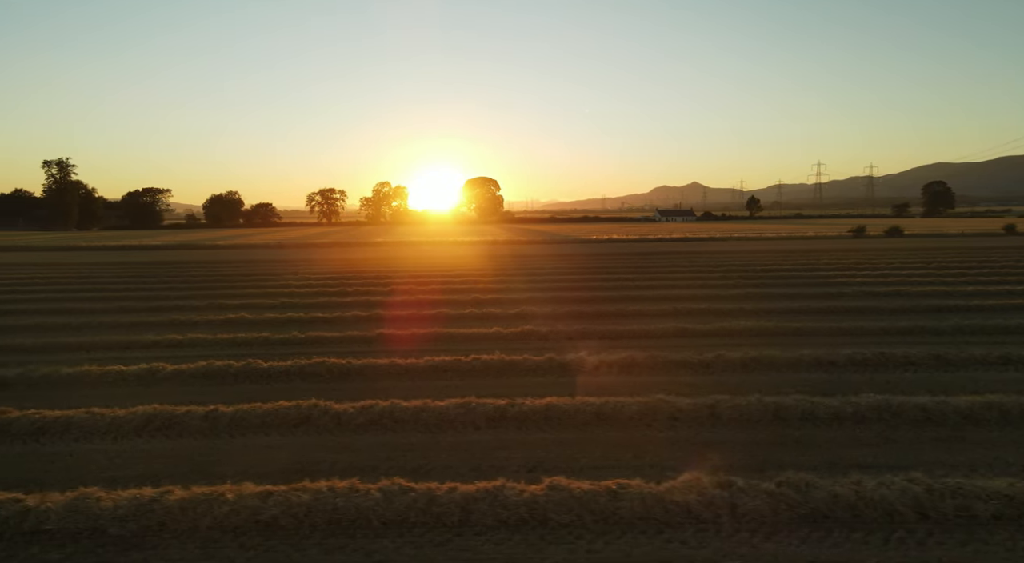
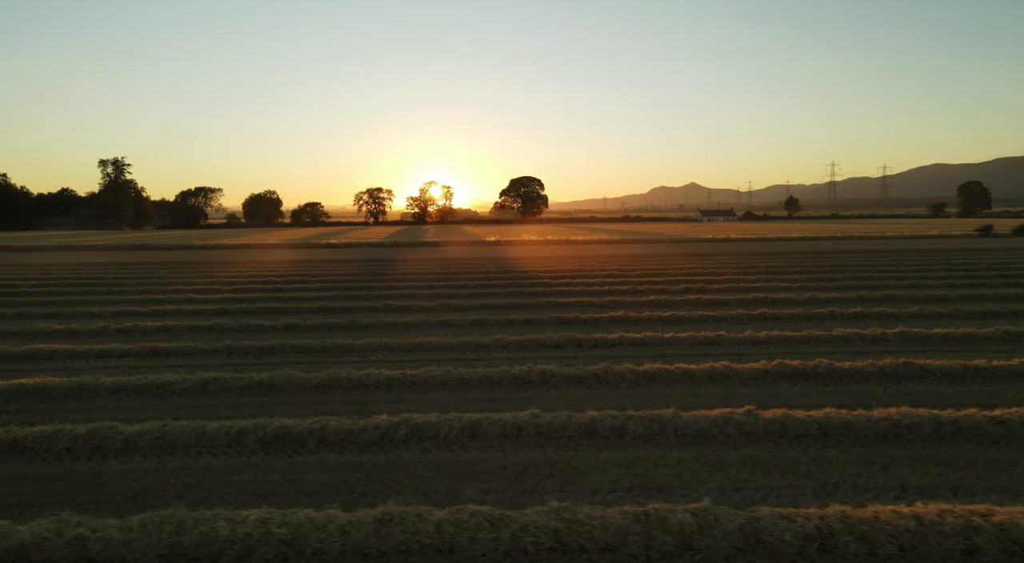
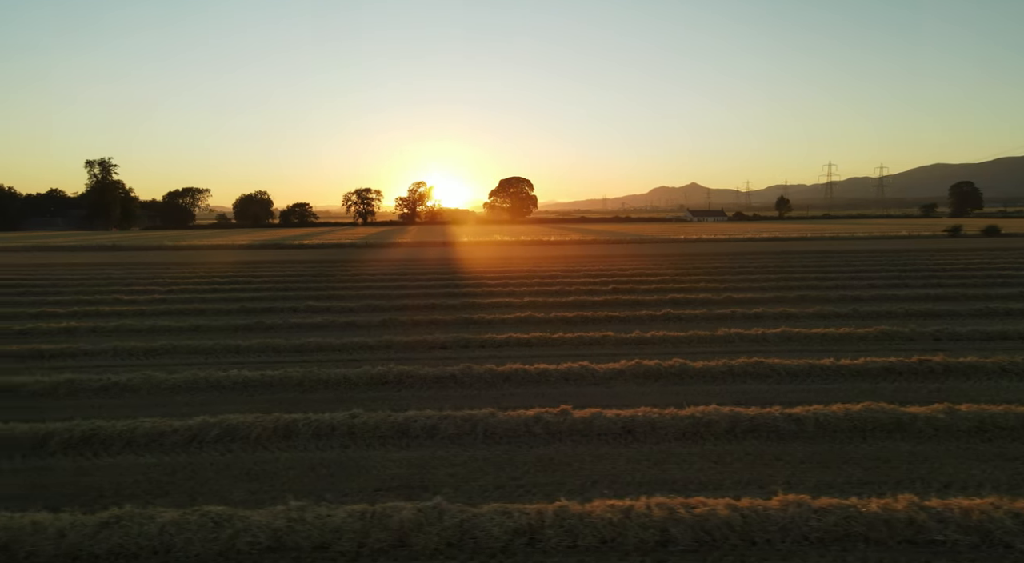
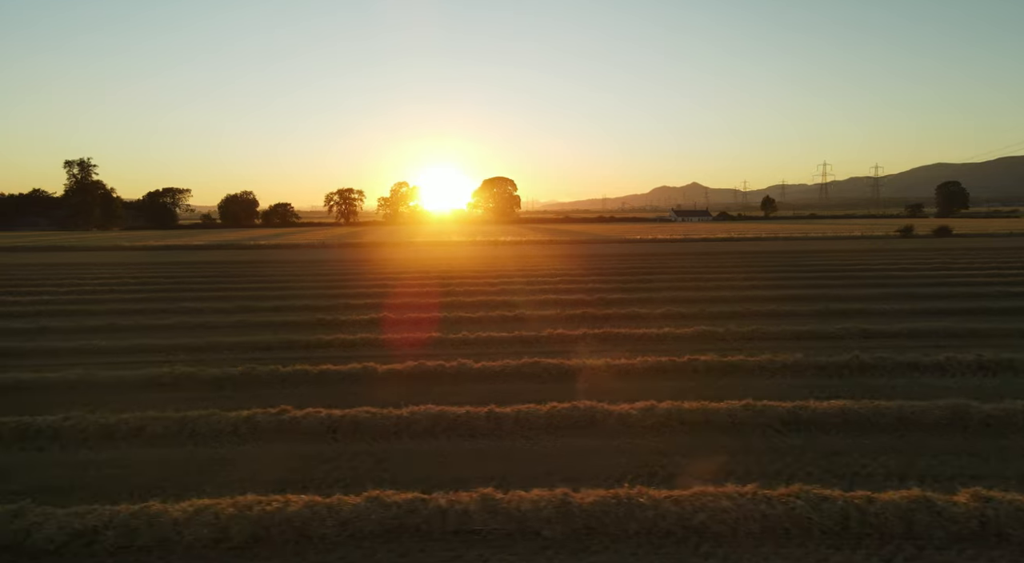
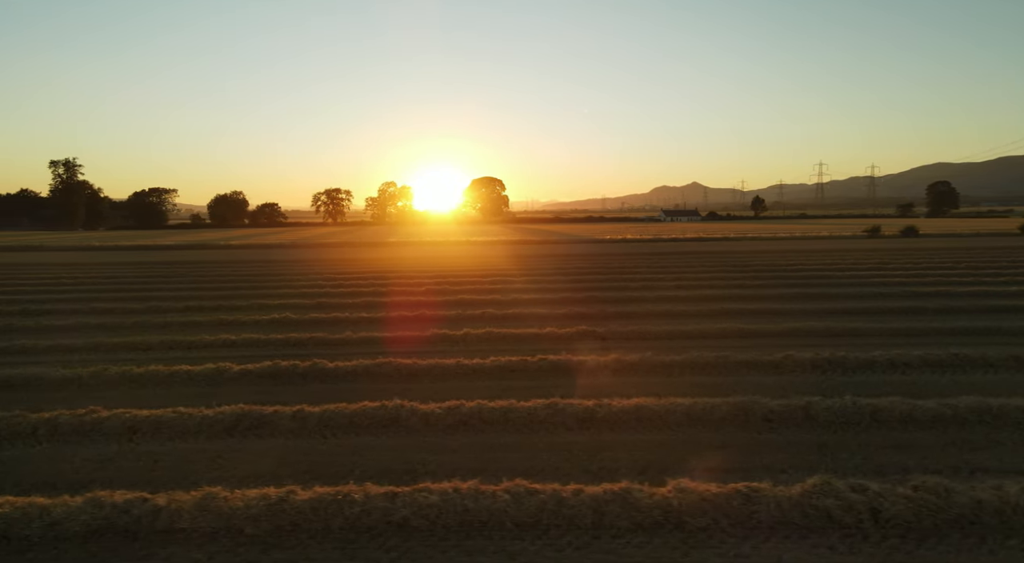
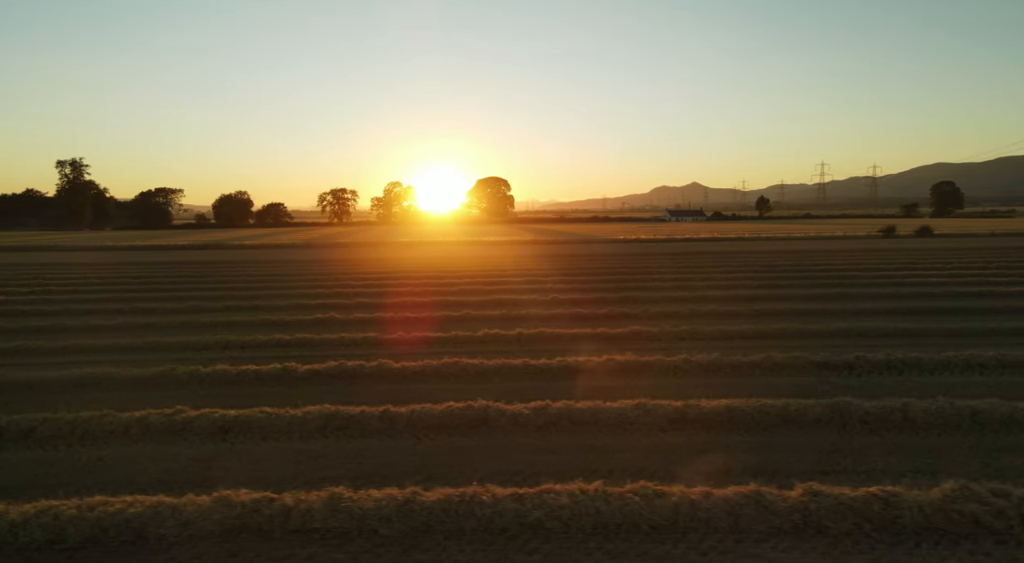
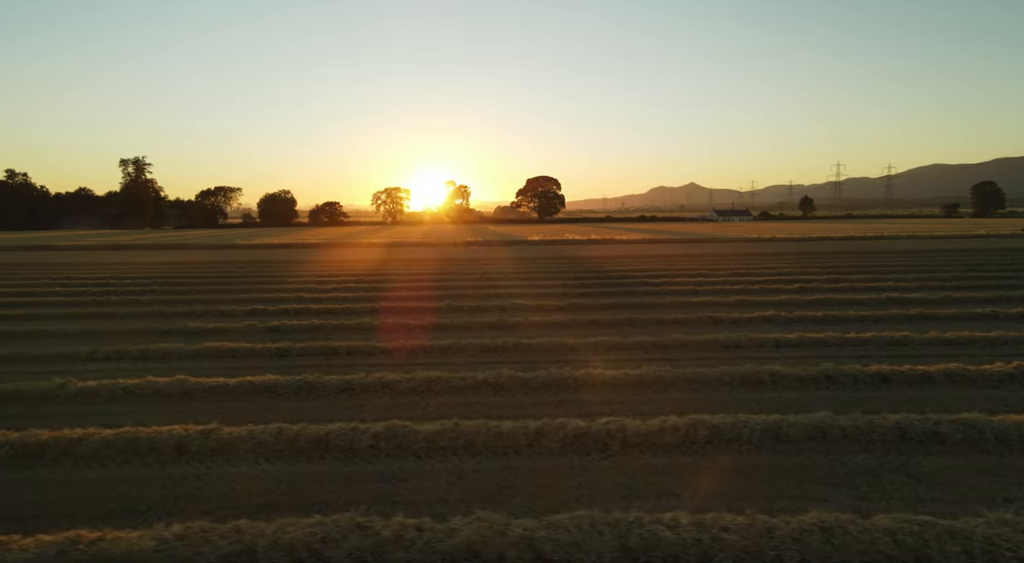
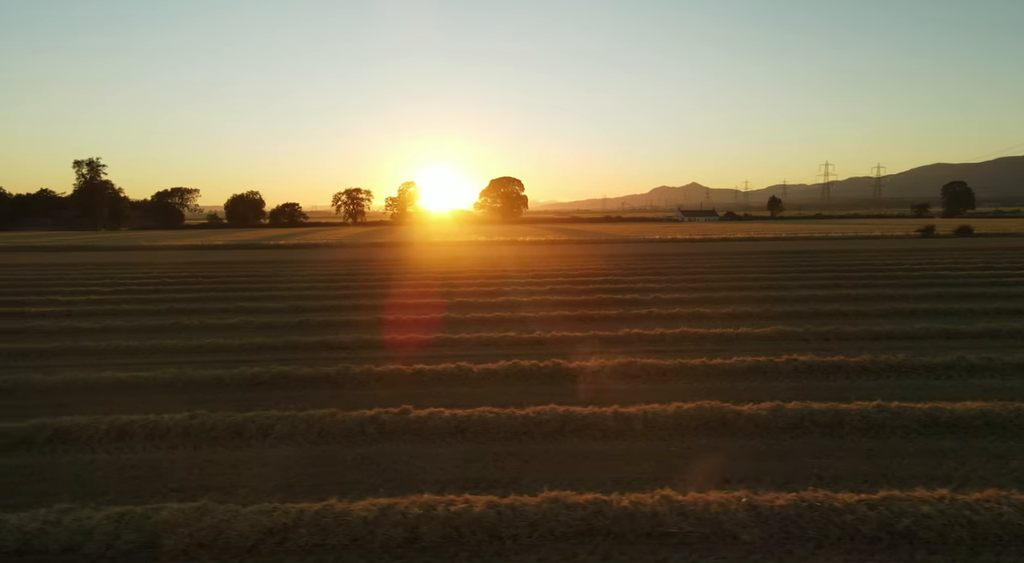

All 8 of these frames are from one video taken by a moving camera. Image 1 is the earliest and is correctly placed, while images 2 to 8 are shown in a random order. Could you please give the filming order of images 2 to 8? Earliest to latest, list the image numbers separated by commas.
5, 6, 4, 8, 3, 2, 7
